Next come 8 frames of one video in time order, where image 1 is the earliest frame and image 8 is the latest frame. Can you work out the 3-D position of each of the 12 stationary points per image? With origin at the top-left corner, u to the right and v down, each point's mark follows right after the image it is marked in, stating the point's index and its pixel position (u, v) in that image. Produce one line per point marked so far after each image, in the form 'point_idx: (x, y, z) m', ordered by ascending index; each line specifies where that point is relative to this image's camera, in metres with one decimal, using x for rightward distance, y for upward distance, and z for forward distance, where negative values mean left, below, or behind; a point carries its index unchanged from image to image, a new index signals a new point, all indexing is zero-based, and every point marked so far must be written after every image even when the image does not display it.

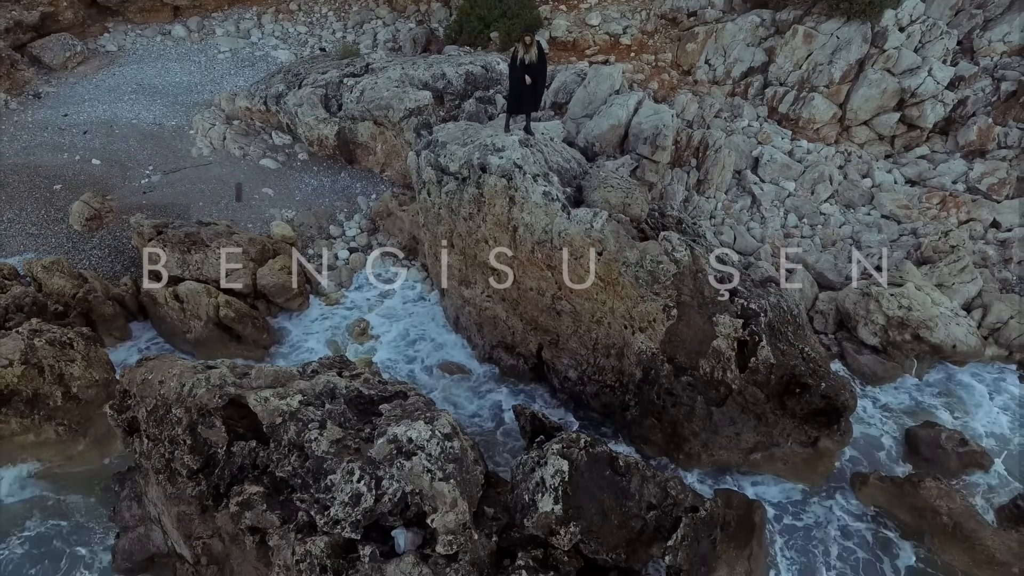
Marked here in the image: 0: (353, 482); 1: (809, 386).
0: (-1.6, -1.9, +7.0) m
1: (+4.6, -1.5, +10.5) m
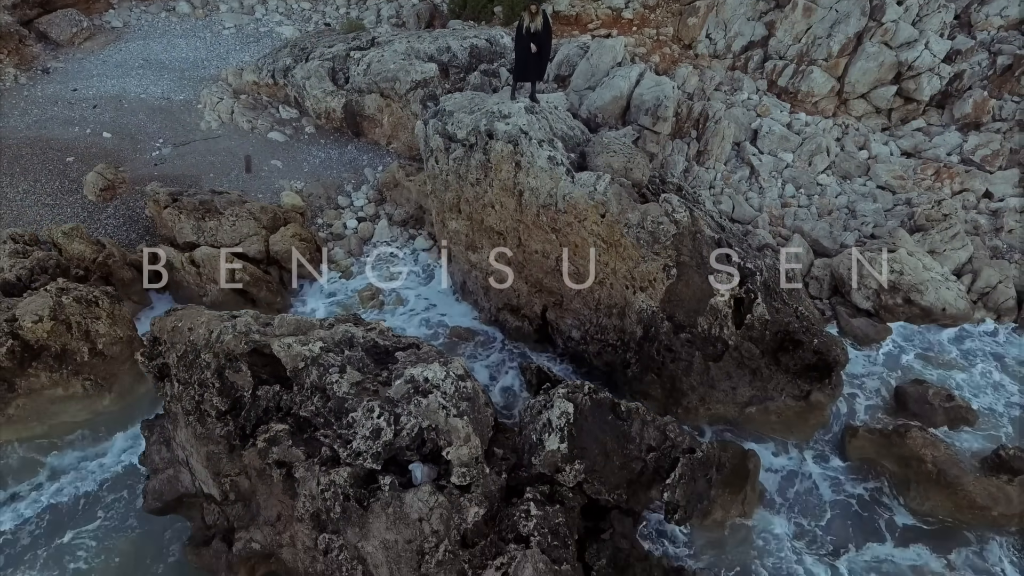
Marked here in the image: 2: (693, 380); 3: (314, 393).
0: (-1.5, -1.4, +7.5) m
1: (+4.7, -0.9, +11.0) m
2: (+3.0, -1.5, +11.1) m
3: (-2.3, -1.2, +7.9) m
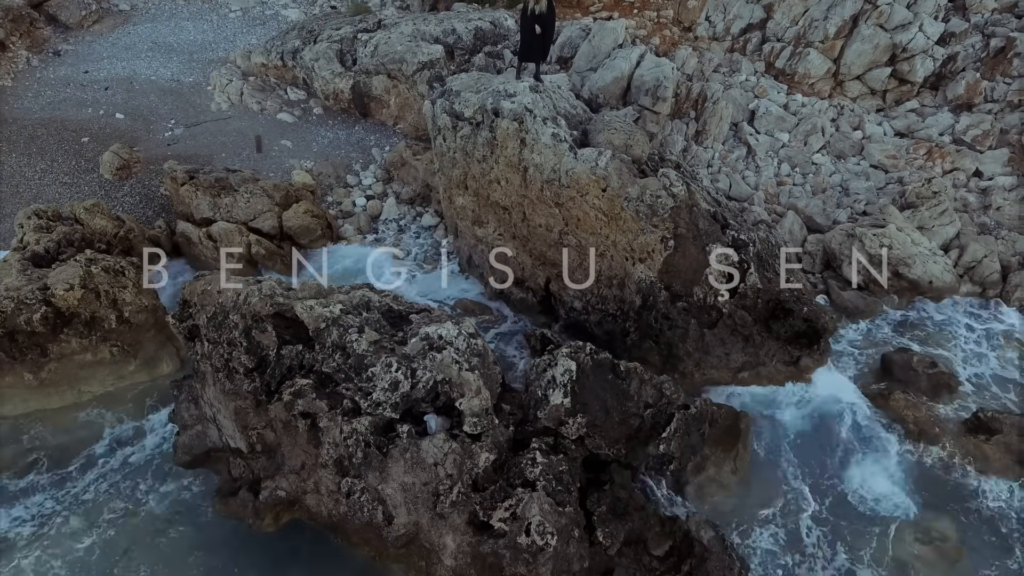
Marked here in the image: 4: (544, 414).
0: (-1.4, -1.0, +8.1) m
1: (+4.8, -0.4, +11.5) m
2: (+3.1, -1.0, +11.7) m
3: (-2.2, -0.8, +8.5) m
4: (+0.4, -1.6, +8.8) m
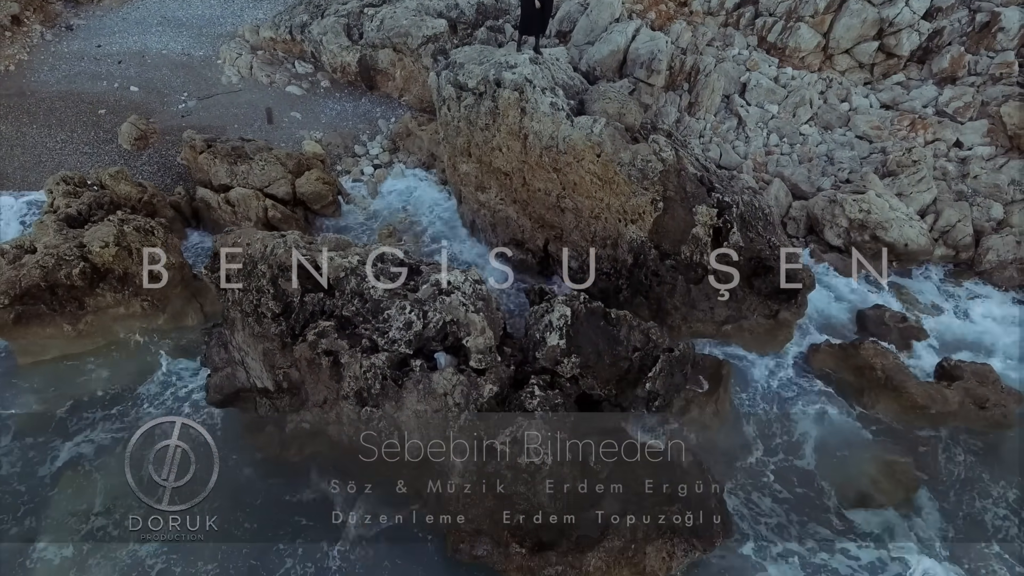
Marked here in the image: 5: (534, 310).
0: (-1.4, -0.3, +9.0) m
1: (+4.8, +0.4, +12.4) m
2: (+3.1, -0.2, +12.6) m
3: (-2.2, -0.1, +9.4) m
4: (+0.4, -0.9, +9.8) m
5: (+0.3, -0.3, +10.2) m
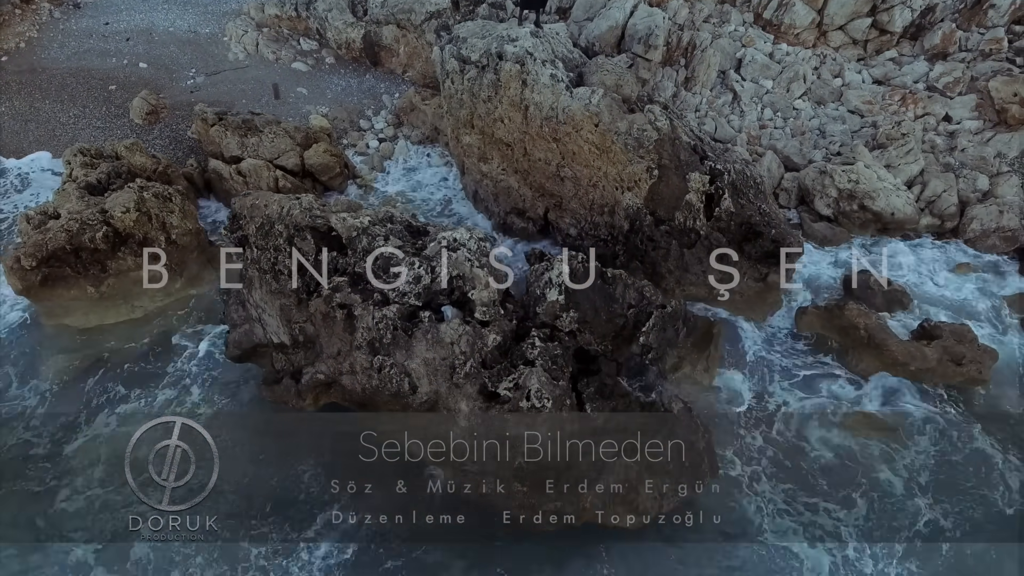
0: (-1.4, +0.3, +9.6) m
1: (+4.9, +1.1, +13.0) m
2: (+3.1, +0.5, +13.2) m
3: (-2.2, +0.5, +10.0) m
4: (+0.5, -0.3, +10.4) m
5: (+0.4, +0.3, +10.8) m
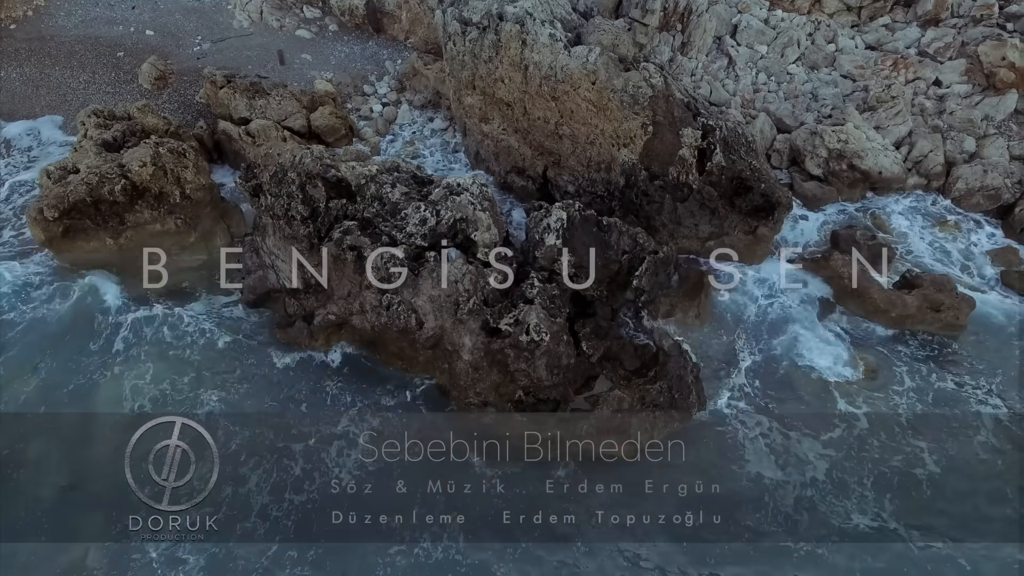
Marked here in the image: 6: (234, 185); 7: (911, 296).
0: (-1.4, +1.1, +10.2) m
1: (+4.9, +2.0, +13.6) m
2: (+3.1, +1.4, +13.8) m
3: (-2.2, +1.4, +10.6) m
4: (+0.5, +0.6, +11.0) m
5: (+0.4, +1.2, +11.4) m
6: (-6.4, +2.4, +15.4) m
7: (+7.6, -0.1, +12.8) m
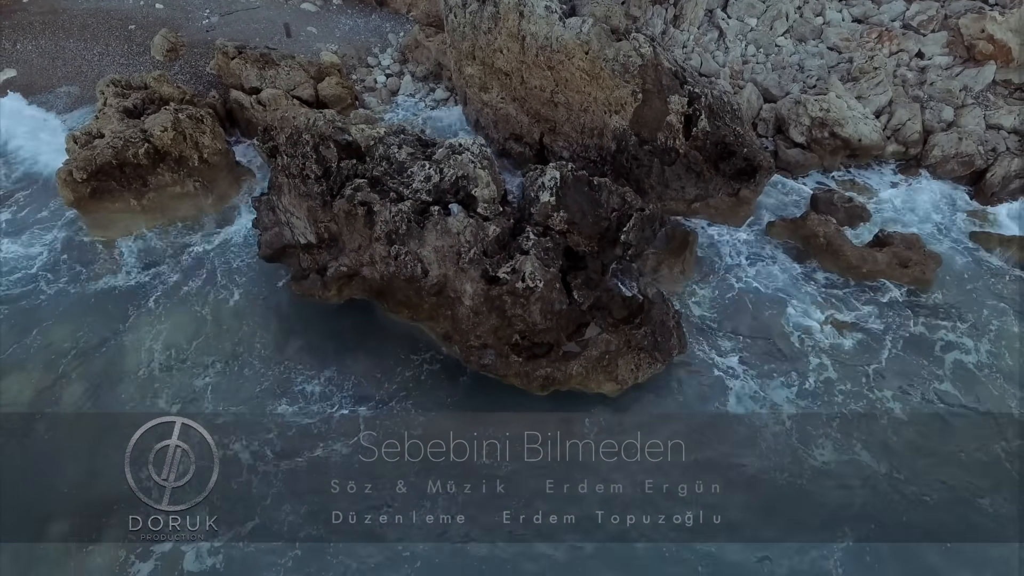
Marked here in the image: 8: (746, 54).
0: (-1.4, +1.9, +11.1) m
1: (+4.8, +2.9, +14.4) m
2: (+3.1, +2.3, +14.6) m
3: (-2.2, +2.2, +11.5) m
4: (+0.4, +1.4, +11.9) m
5: (+0.3, +2.0, +12.3) m
6: (-6.4, +3.3, +16.3) m
7: (+7.5, +0.7, +13.7) m
8: (+6.6, +6.6, +19.0) m
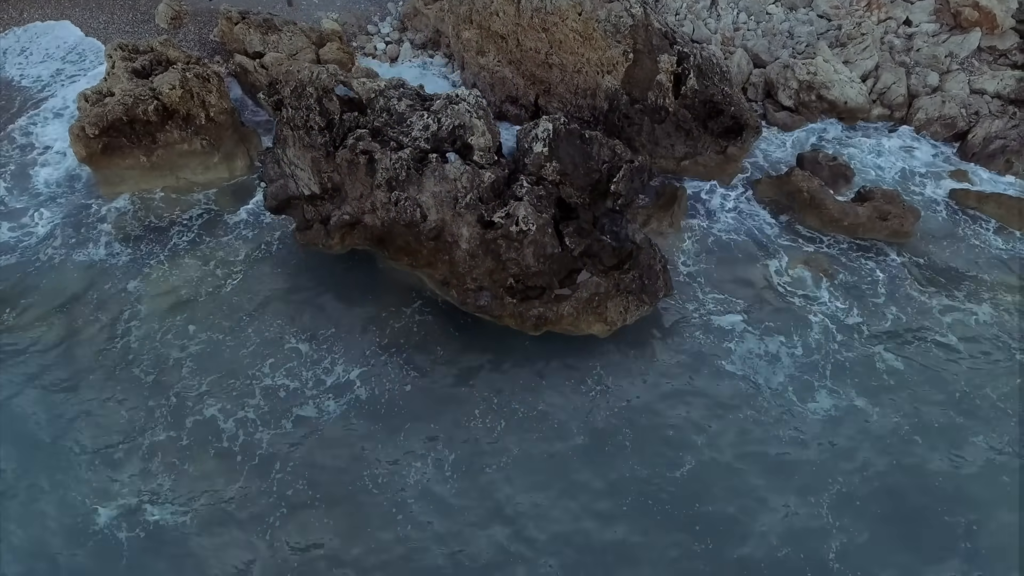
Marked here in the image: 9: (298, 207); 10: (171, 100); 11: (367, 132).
0: (-1.5, +2.9, +11.6) m
1: (+4.7, +3.9, +15.0) m
2: (+3.0, +3.3, +15.2) m
3: (-2.3, +3.1, +12.0) m
4: (+0.3, +2.3, +12.4) m
5: (+0.2, +3.0, +12.9) m
6: (-6.5, +4.4, +16.8) m
7: (+7.4, +1.7, +14.3) m
8: (+6.5, +7.7, +19.4) m
9: (-4.4, +1.6, +13.6) m
10: (-7.3, +4.0, +14.2) m
11: (-2.6, +2.8, +11.9) m
